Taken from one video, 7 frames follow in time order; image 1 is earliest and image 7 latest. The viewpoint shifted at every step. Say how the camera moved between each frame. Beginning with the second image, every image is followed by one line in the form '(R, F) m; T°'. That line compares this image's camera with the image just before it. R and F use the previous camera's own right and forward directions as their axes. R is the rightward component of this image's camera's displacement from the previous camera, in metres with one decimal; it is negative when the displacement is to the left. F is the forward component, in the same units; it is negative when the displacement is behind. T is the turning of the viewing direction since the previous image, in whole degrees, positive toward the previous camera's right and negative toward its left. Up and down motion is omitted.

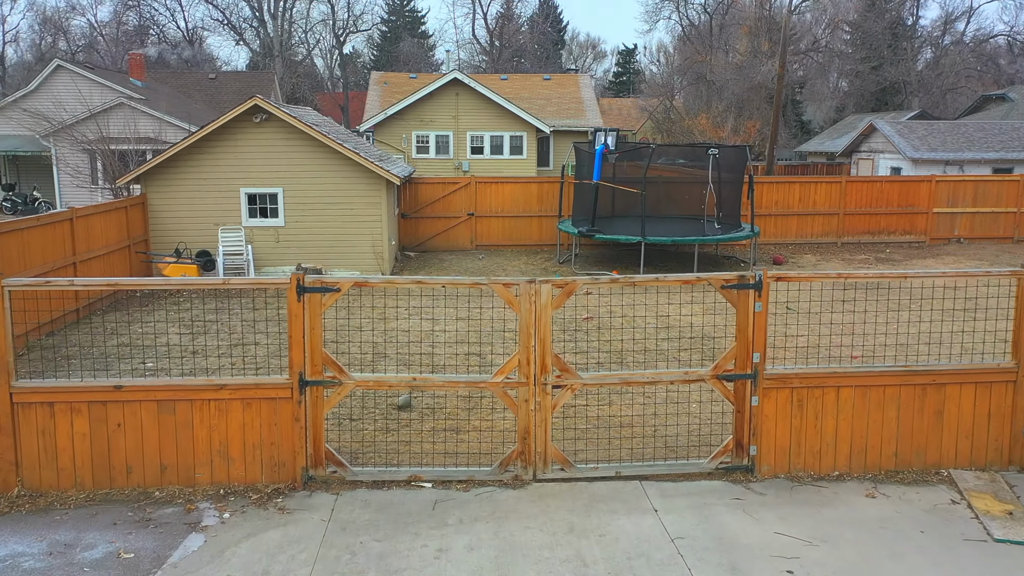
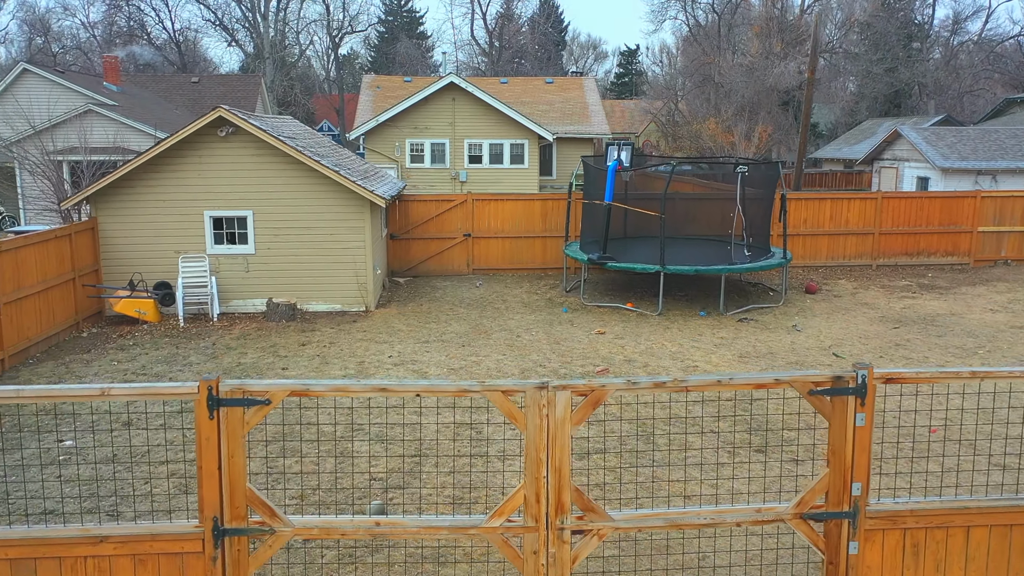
(0.0, +1.6) m; 0°
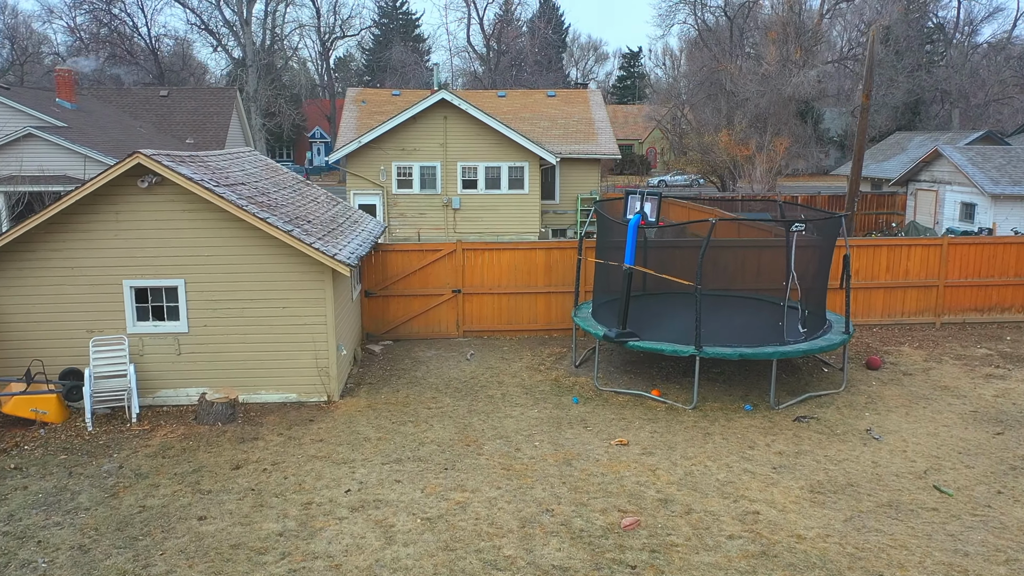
(0.0, +2.5) m; 0°
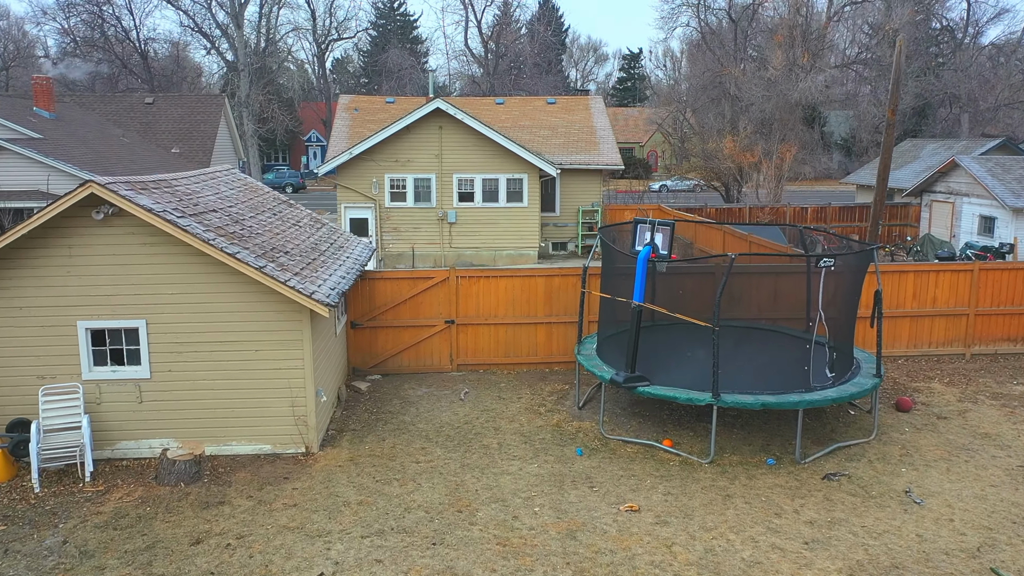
(0.0, +1.0) m; 0°
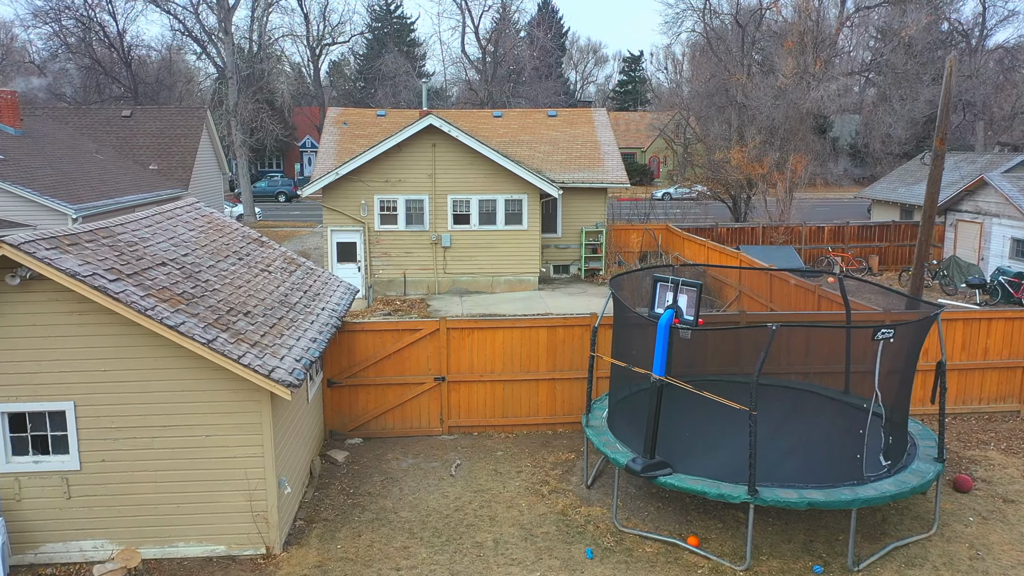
(0.0, +1.4) m; 0°
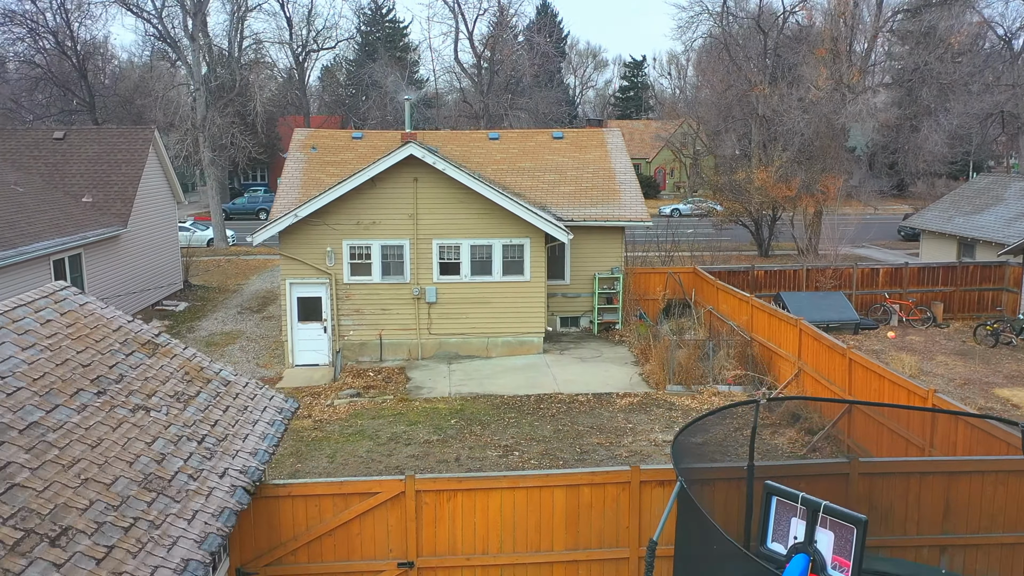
(0.0, +3.5) m; 0°
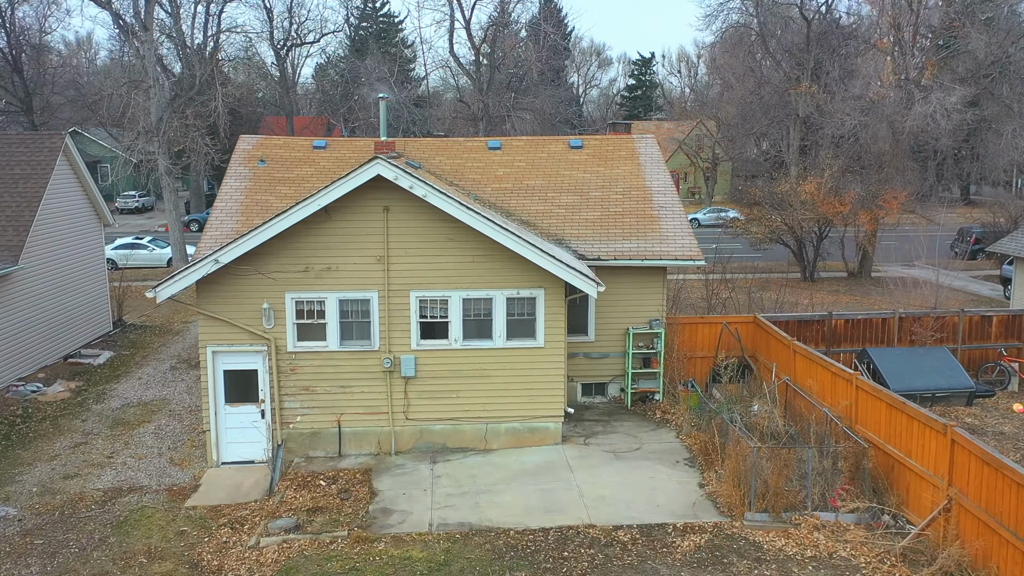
(-0.1, +4.4) m; 0°
